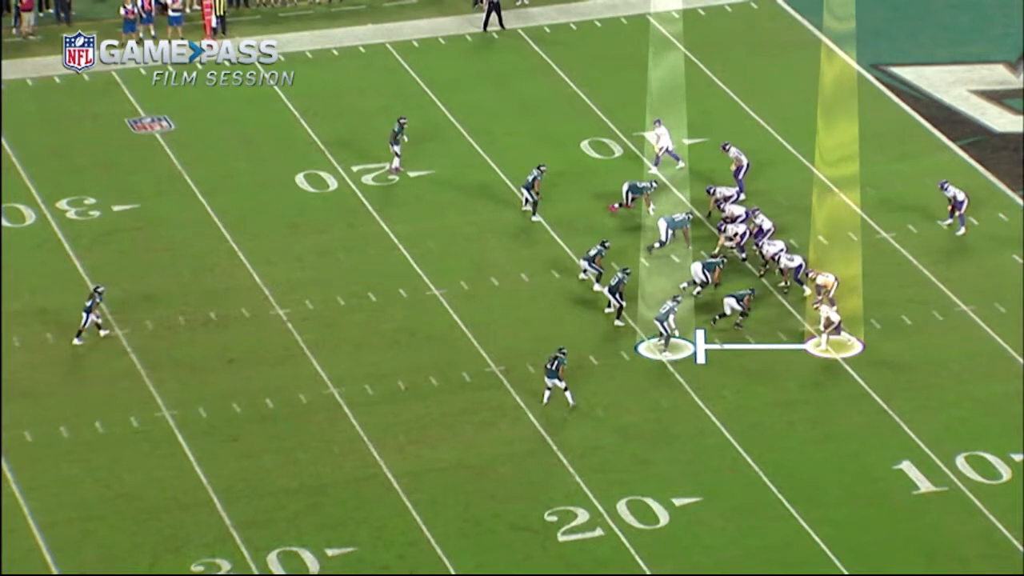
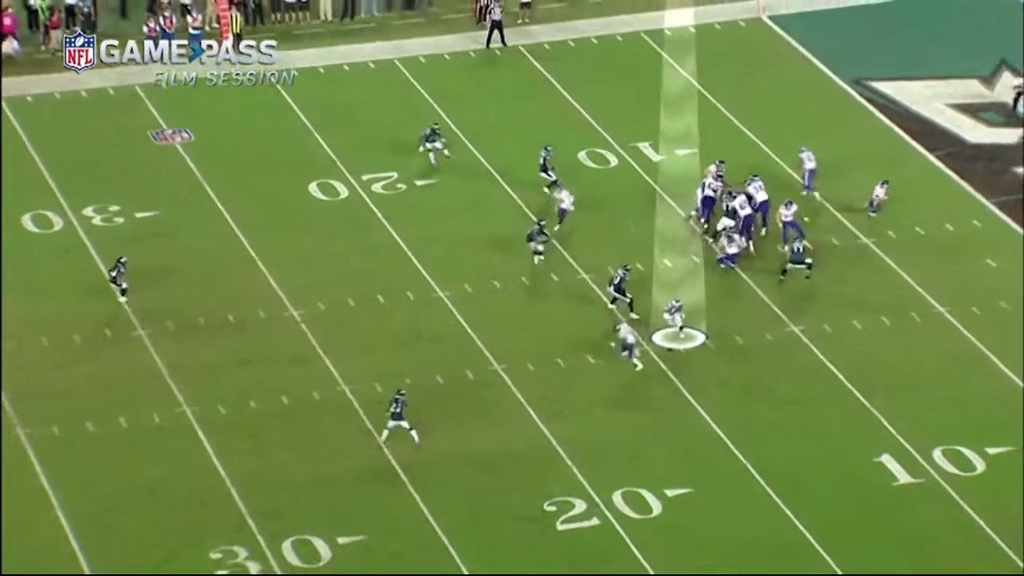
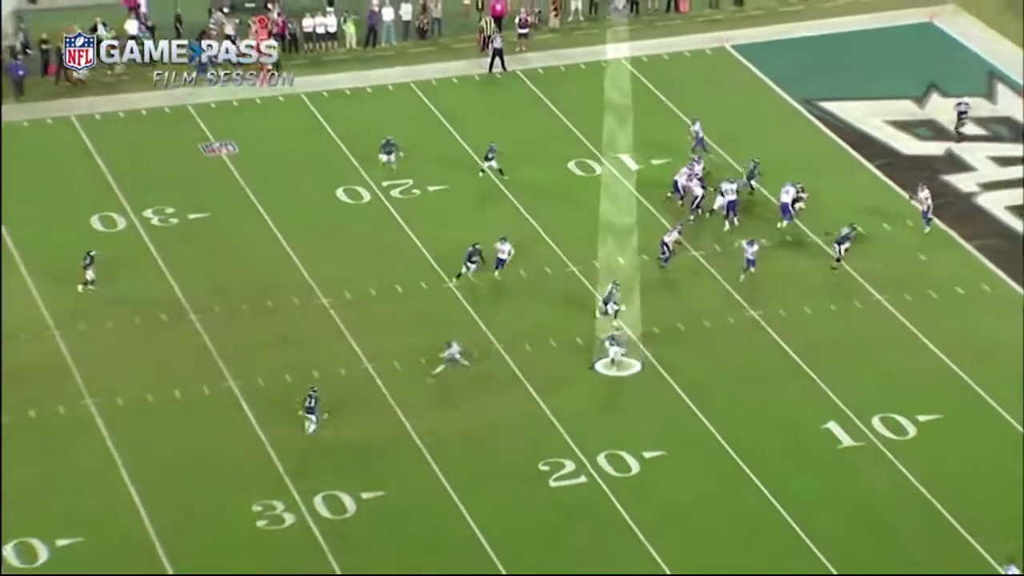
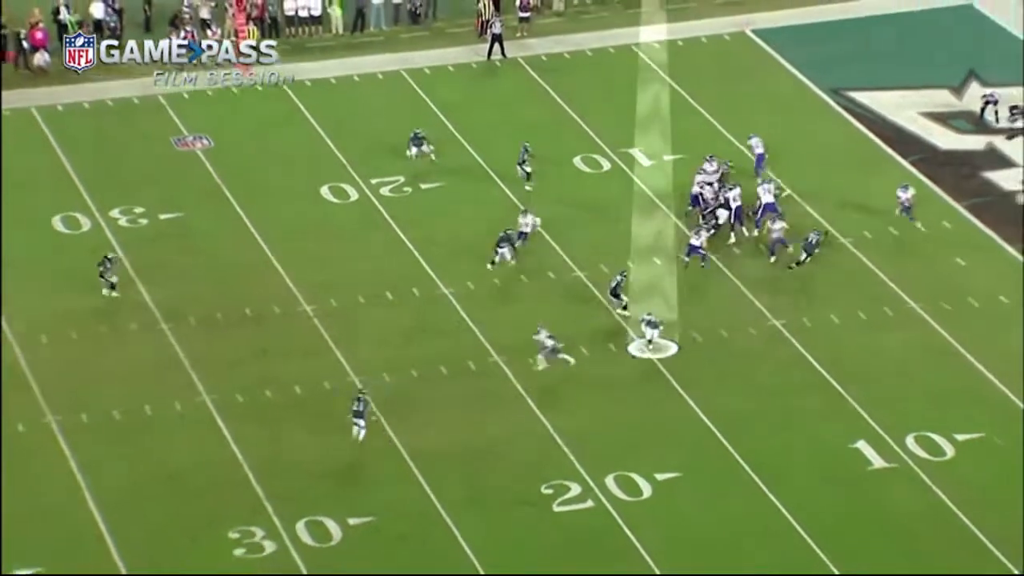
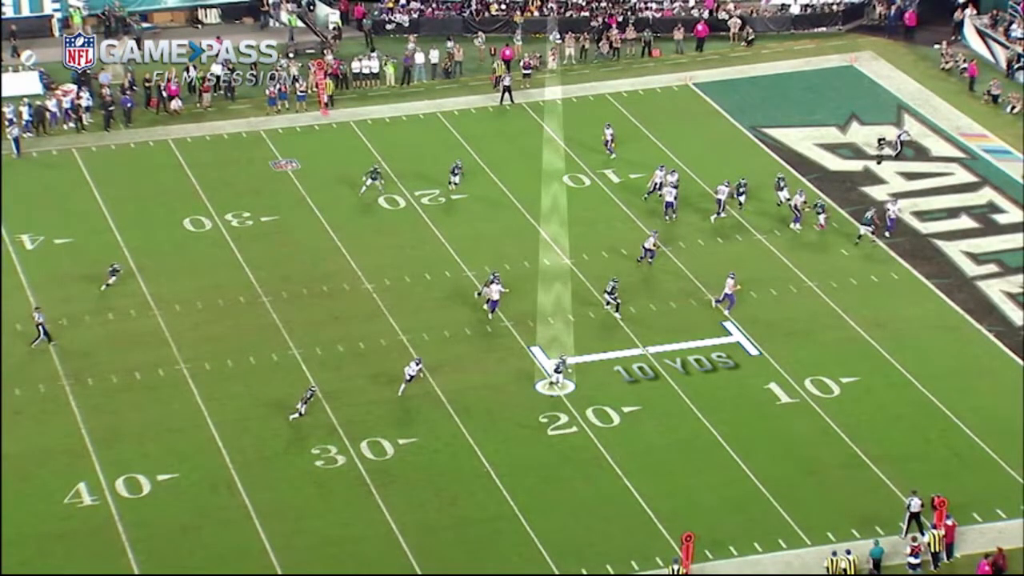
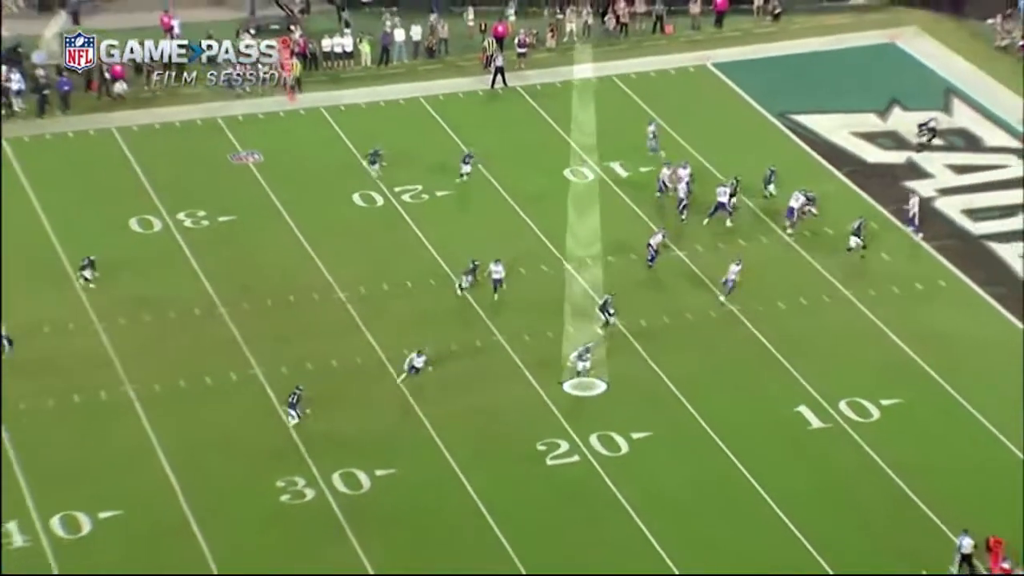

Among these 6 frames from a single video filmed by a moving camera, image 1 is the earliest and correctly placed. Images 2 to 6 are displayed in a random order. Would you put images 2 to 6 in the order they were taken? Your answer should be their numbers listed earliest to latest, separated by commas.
2, 4, 3, 6, 5
